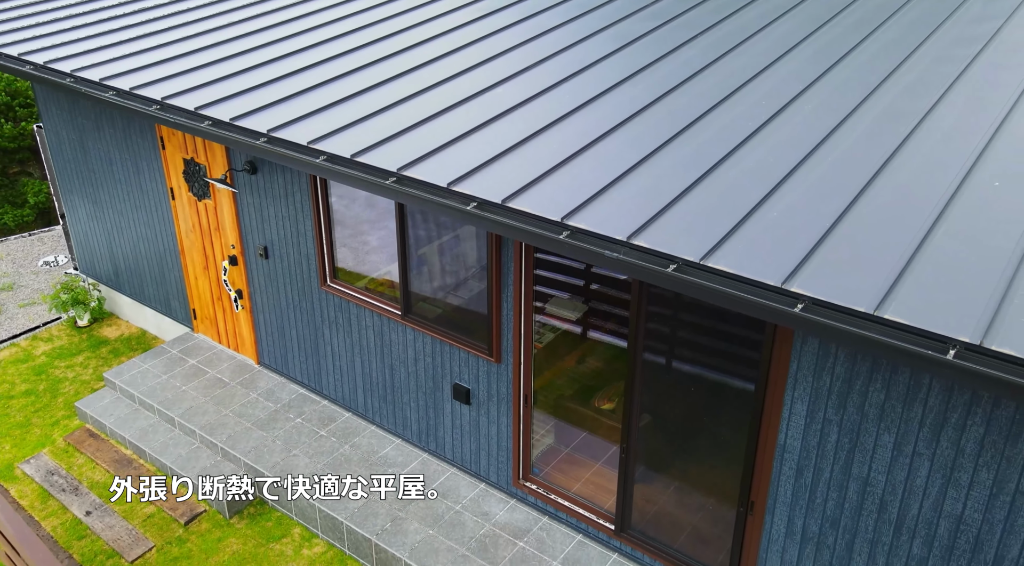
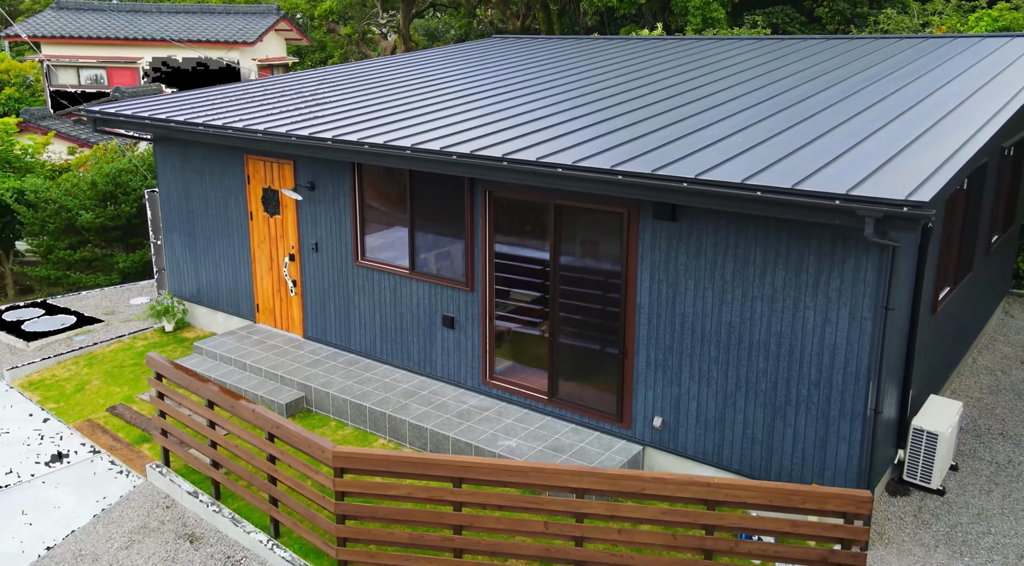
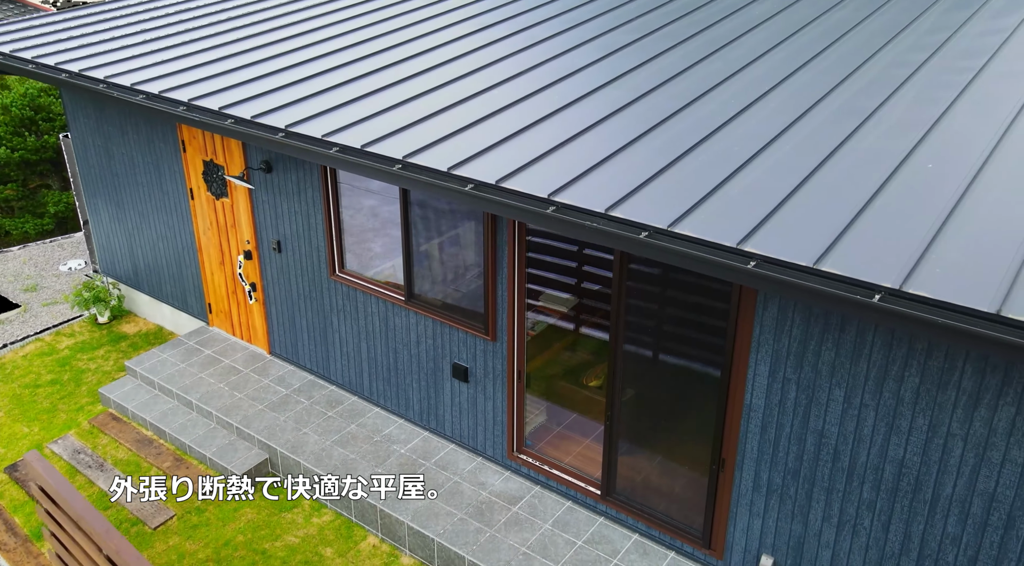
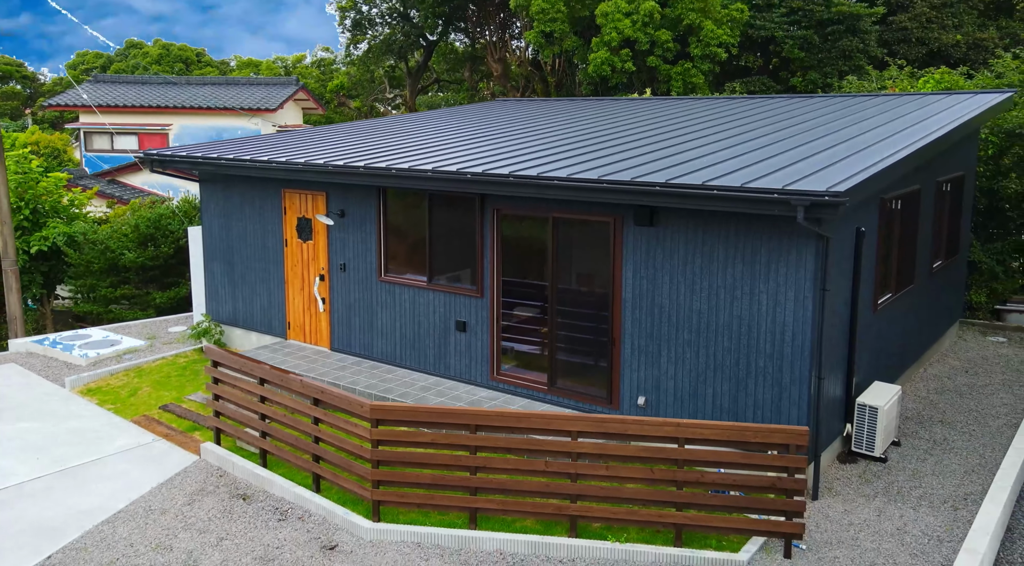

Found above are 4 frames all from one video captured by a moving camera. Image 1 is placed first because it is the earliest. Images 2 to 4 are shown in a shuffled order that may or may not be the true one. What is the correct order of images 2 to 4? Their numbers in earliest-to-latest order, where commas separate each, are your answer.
3, 2, 4
